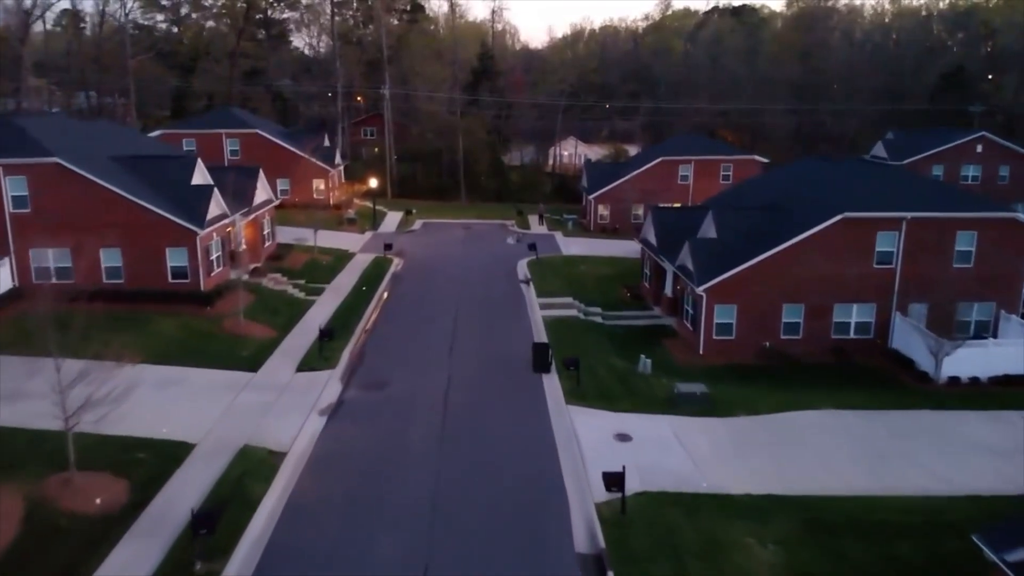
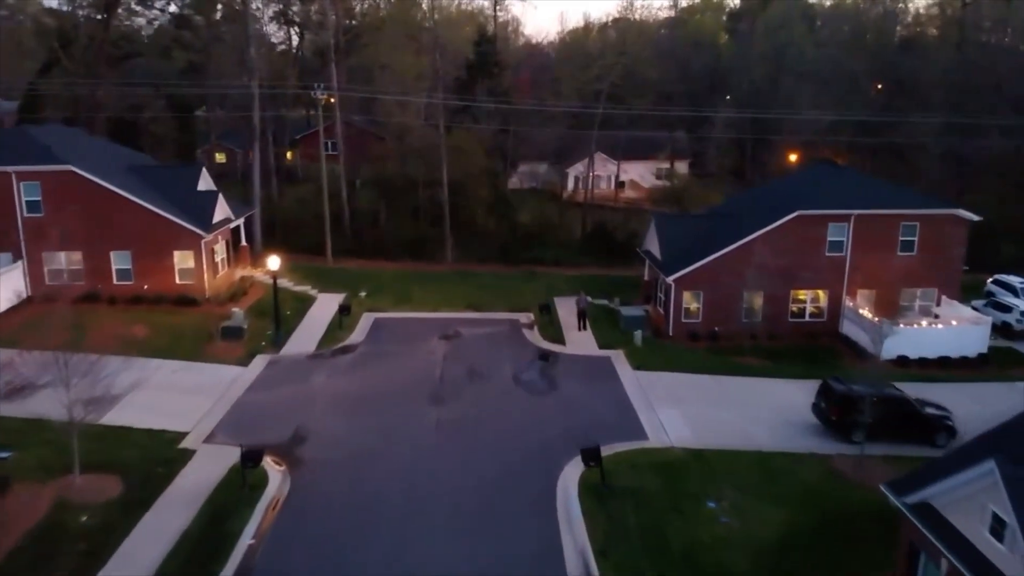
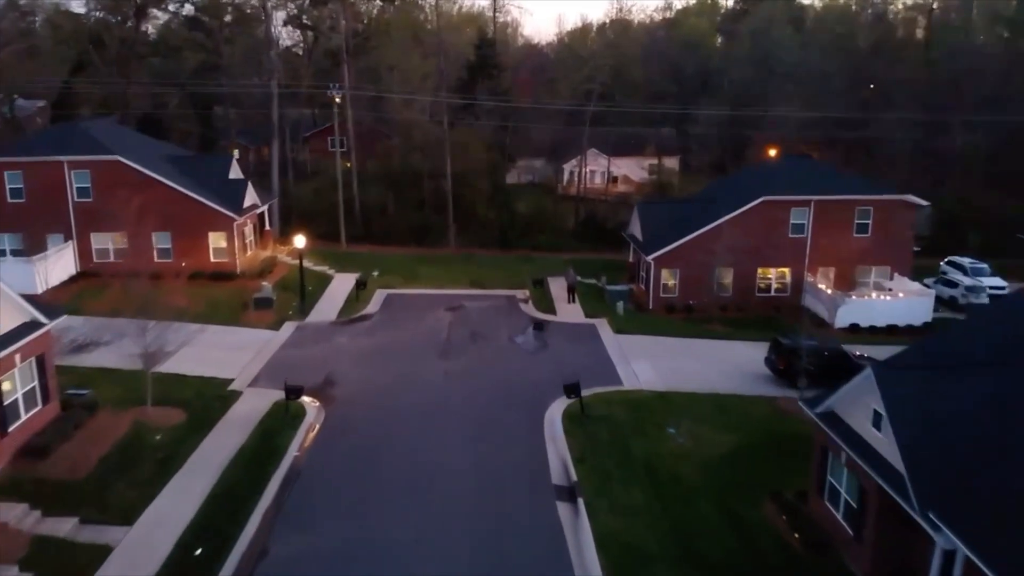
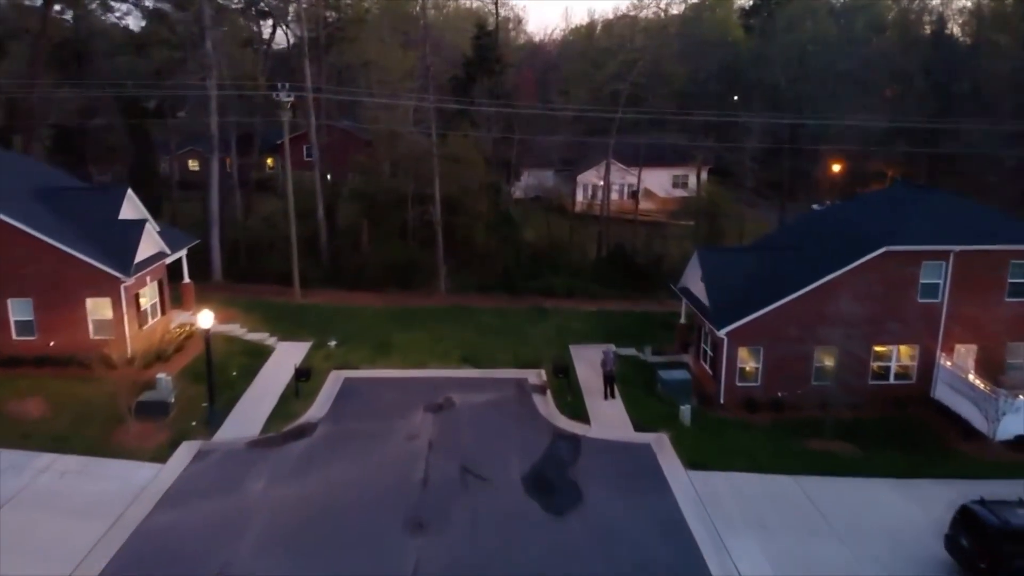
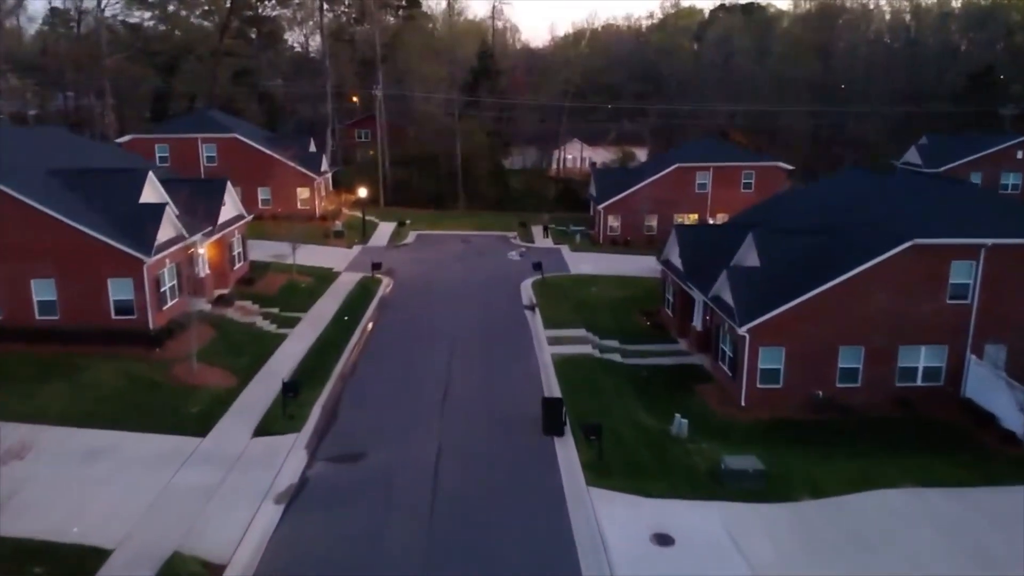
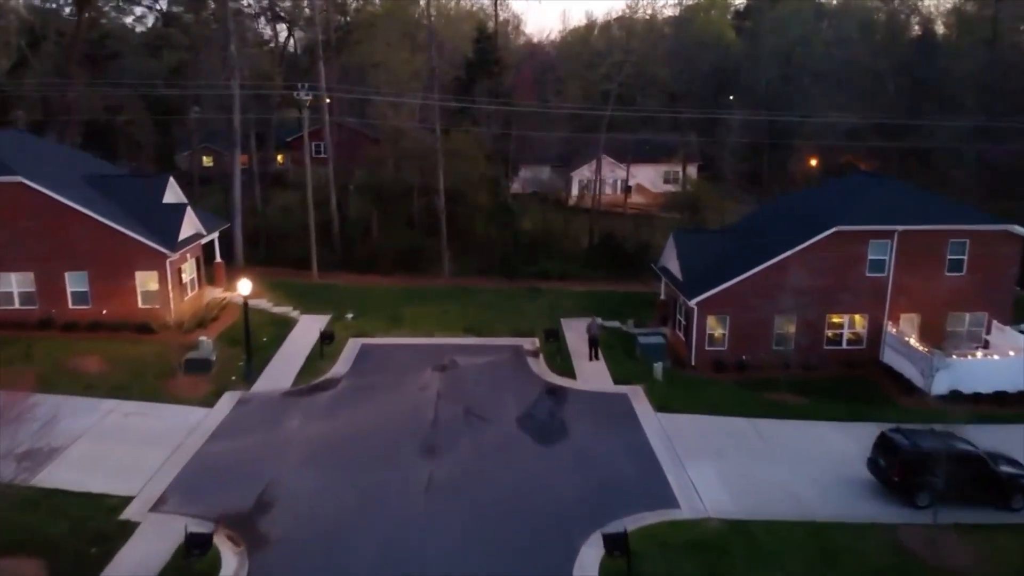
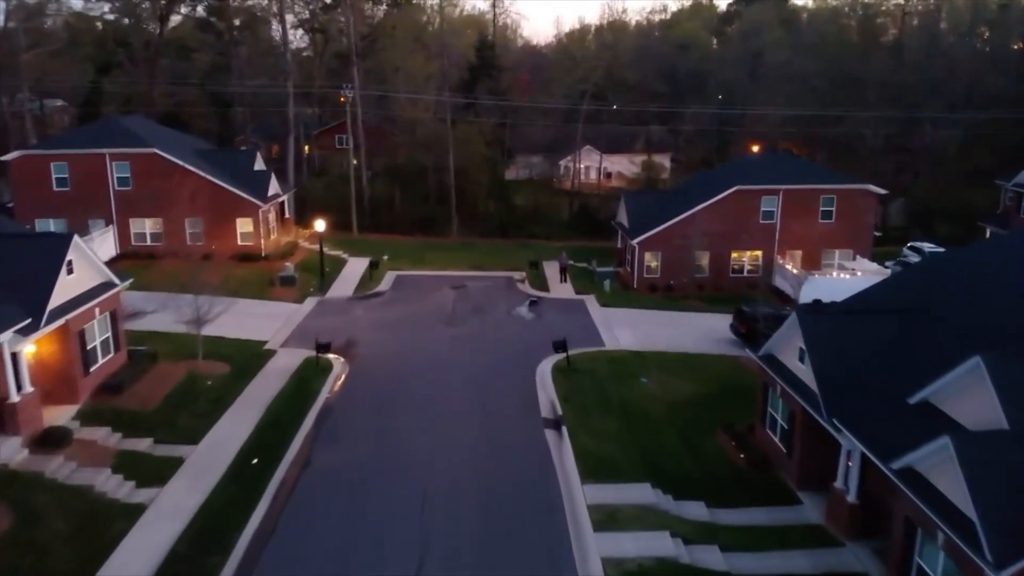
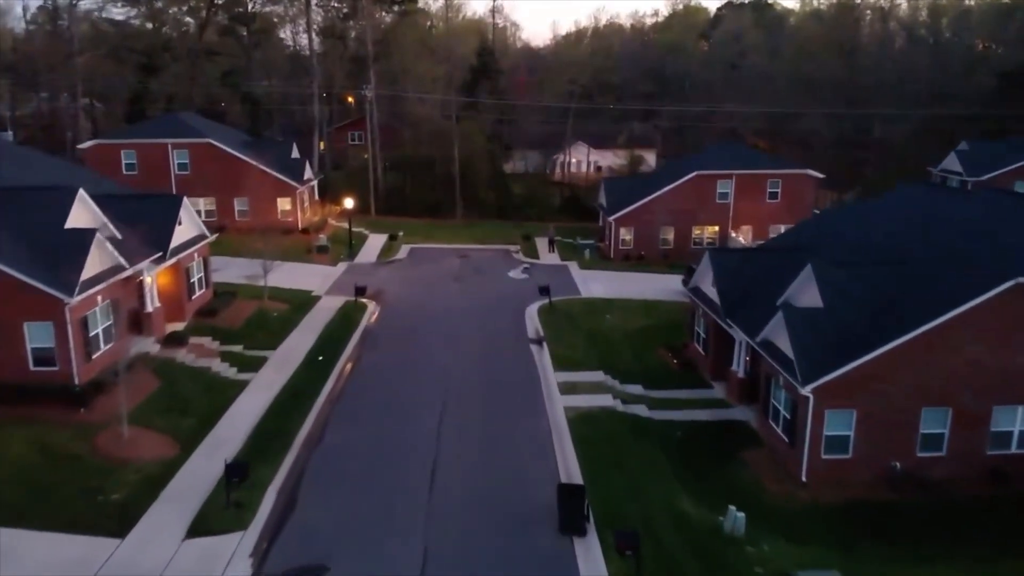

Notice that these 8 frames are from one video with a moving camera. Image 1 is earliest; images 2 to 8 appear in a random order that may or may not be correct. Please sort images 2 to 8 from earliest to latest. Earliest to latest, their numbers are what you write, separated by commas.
5, 8, 7, 3, 2, 6, 4
